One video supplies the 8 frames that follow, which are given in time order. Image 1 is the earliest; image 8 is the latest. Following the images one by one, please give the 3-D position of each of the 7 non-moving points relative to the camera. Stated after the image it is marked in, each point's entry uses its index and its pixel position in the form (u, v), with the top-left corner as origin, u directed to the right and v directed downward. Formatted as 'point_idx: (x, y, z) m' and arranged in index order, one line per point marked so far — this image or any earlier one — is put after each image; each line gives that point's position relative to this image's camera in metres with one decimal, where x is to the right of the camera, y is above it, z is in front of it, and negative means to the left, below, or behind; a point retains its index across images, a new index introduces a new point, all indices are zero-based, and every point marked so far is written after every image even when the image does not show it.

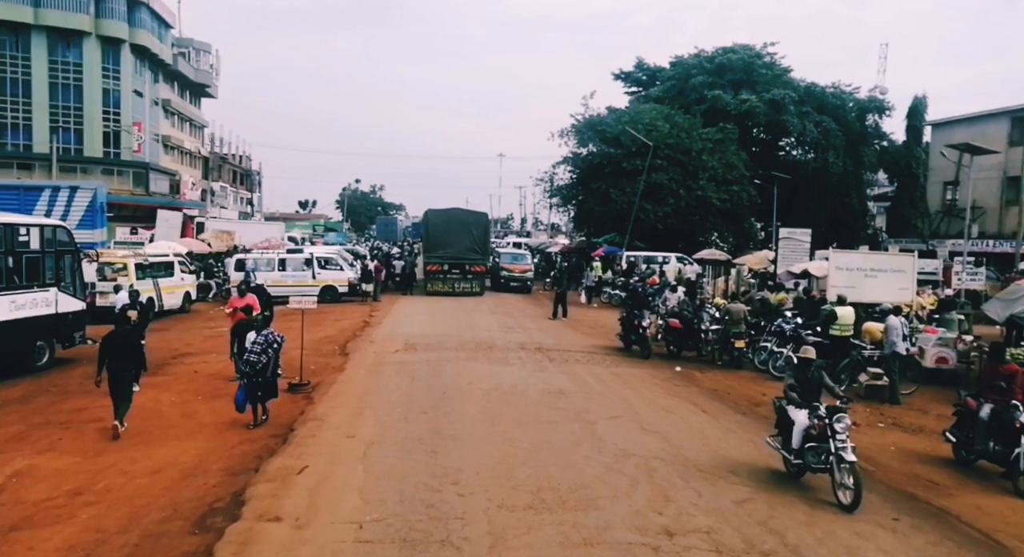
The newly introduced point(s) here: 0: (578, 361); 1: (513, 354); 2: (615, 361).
0: (+1.4, -1.8, +16.6) m
1: (0.0, -1.7, +17.4) m
2: (+2.3, -1.9, +16.9) m
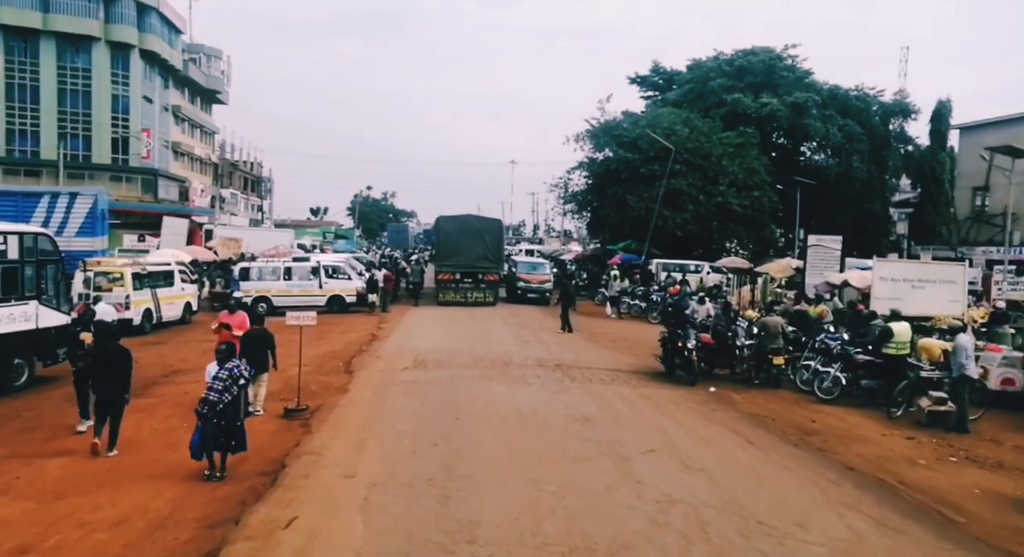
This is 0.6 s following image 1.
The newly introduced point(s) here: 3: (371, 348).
0: (+1.8, -2.1, +15.3) m
1: (+0.4, -2.0, +16.0) m
2: (+2.7, -2.1, +15.5) m
3: (-3.5, -1.7, +19.3) m
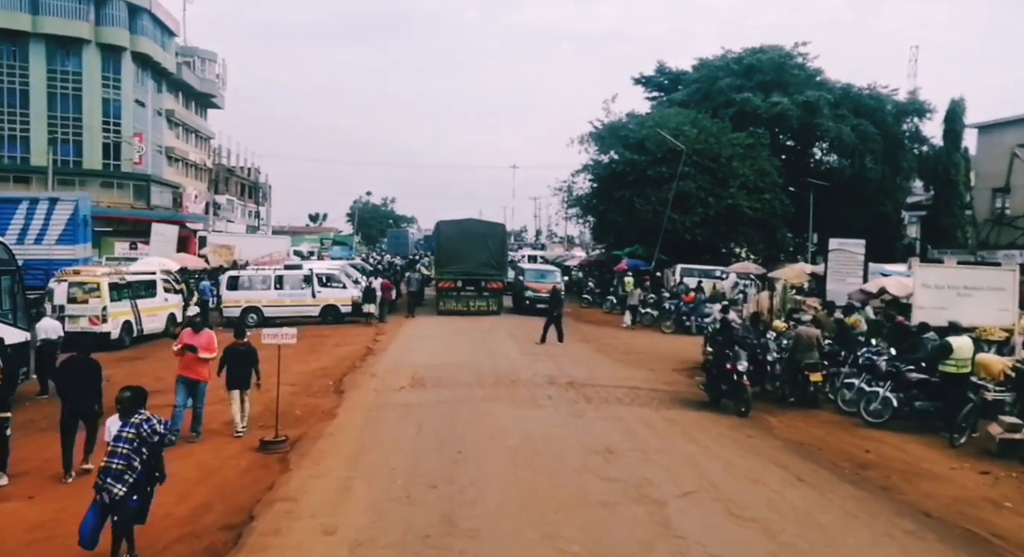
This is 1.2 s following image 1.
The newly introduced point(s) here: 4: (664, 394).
0: (+1.9, -2.2, +13.7) m
1: (+0.5, -2.1, +14.5) m
2: (+2.8, -2.3, +13.9) m
3: (-3.4, -2.0, +17.7) m
4: (+2.9, -2.2, +14.6) m
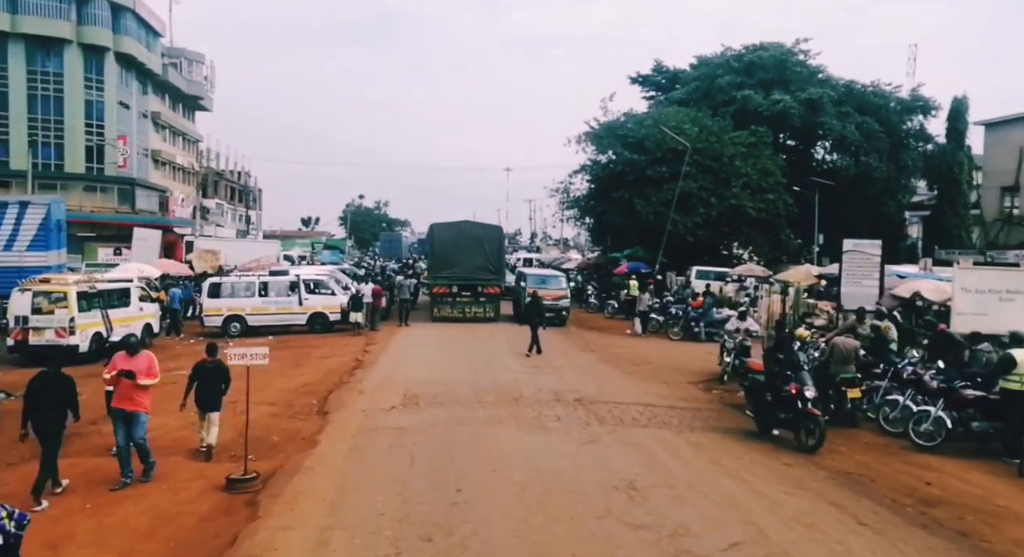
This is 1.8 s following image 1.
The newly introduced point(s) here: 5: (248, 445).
0: (+2.0, -2.3, +12.3) m
1: (+0.6, -2.2, +13.1) m
2: (+2.9, -2.4, +12.5) m
3: (-3.4, -2.1, +16.3) m
4: (+3.0, -2.3, +13.2) m
5: (-3.8, -2.4, +11.1) m
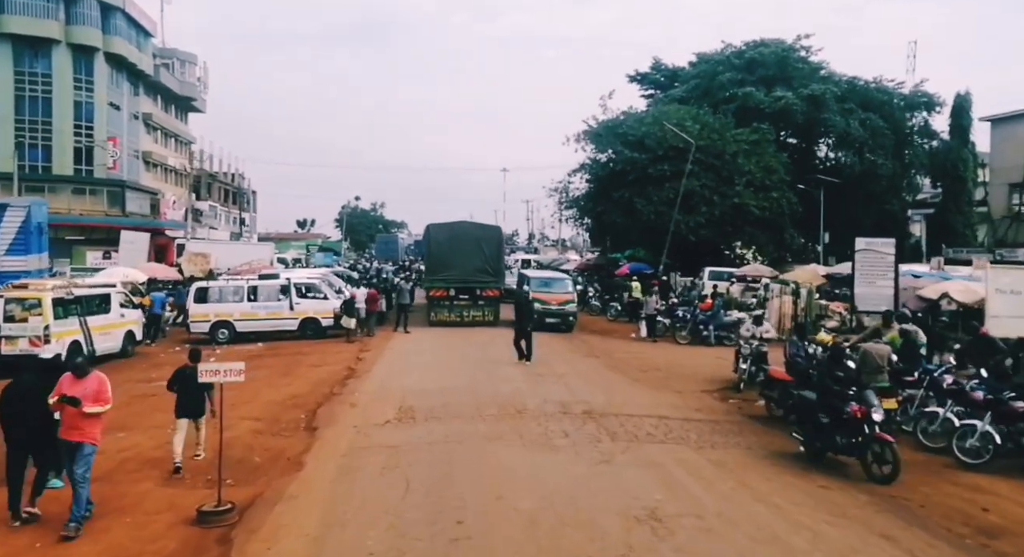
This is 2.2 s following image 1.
0: (+2.1, -2.4, +11.3) m
1: (+0.7, -2.3, +12.0) m
2: (+2.9, -2.4, +11.5) m
3: (-3.3, -2.2, +15.2) m
4: (+3.1, -2.4, +12.2) m
5: (-3.8, -2.5, +10.1) m
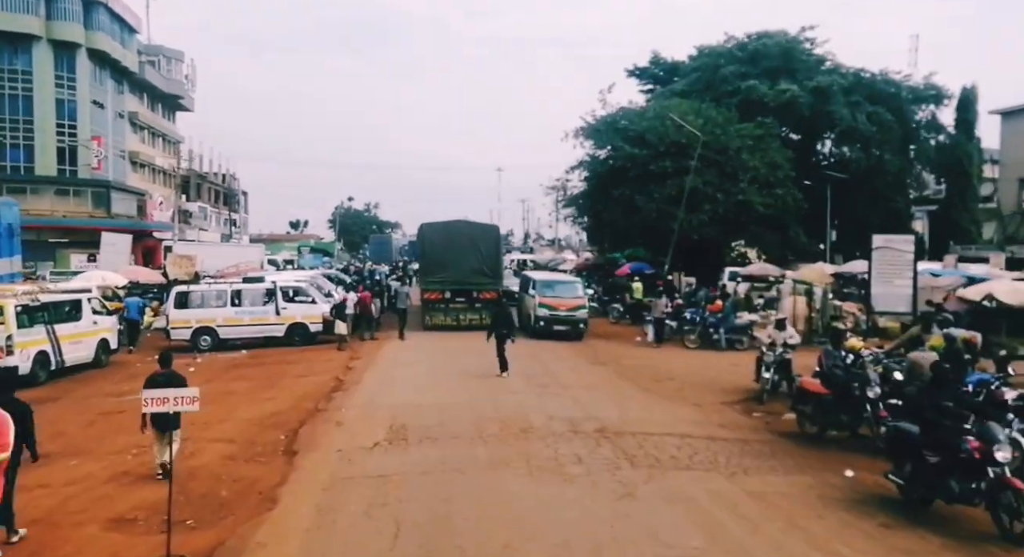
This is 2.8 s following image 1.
0: (+2.1, -2.4, +9.9) m
1: (+0.7, -2.3, +10.7) m
2: (+3.0, -2.4, +10.2) m
3: (-3.3, -2.3, +13.9) m
4: (+3.1, -2.4, +10.9) m
5: (-3.7, -2.6, +8.7) m
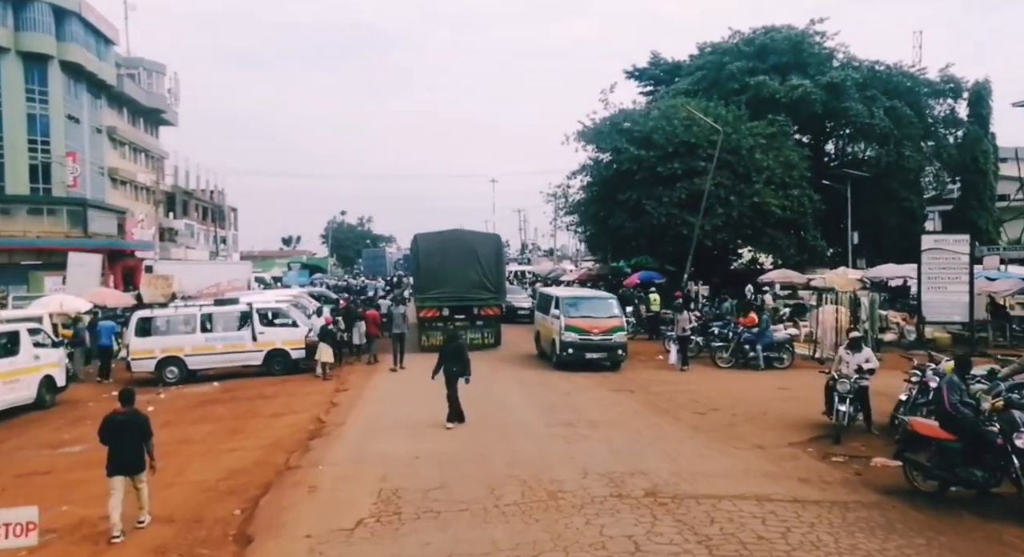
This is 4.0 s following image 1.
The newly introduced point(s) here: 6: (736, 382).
0: (+2.4, -2.6, +7.2) m
1: (+1.0, -2.5, +8.0) m
2: (+3.3, -2.6, +7.5) m
3: (-3.0, -2.6, +11.1) m
4: (+3.4, -2.6, +8.2) m
5: (-3.4, -2.8, +5.9) m
6: (+5.2, -2.3, +17.4) m
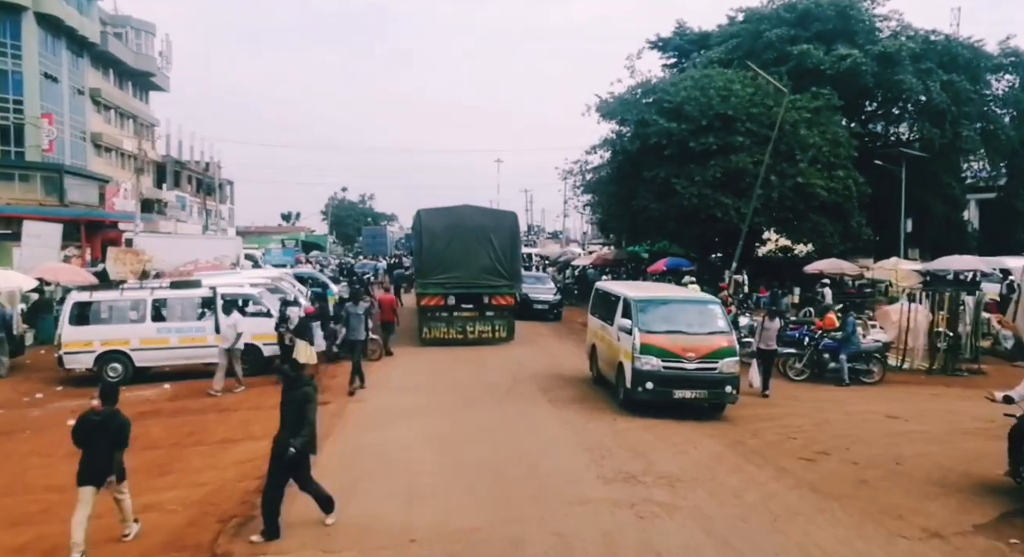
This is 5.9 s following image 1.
0: (+2.9, -2.6, +3.4) m
1: (+1.5, -2.5, +4.2) m
2: (+3.7, -2.6, +3.6) m
3: (-2.6, -2.5, +7.3) m
4: (+3.9, -2.6, +4.4) m
5: (-2.9, -2.8, +2.1) m
6: (+5.6, -2.2, +13.6) m
